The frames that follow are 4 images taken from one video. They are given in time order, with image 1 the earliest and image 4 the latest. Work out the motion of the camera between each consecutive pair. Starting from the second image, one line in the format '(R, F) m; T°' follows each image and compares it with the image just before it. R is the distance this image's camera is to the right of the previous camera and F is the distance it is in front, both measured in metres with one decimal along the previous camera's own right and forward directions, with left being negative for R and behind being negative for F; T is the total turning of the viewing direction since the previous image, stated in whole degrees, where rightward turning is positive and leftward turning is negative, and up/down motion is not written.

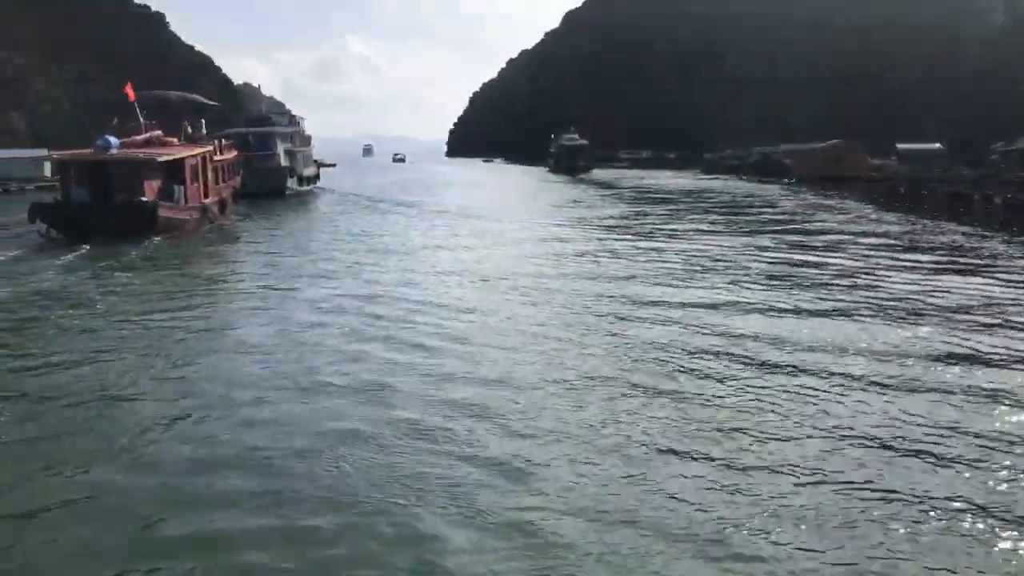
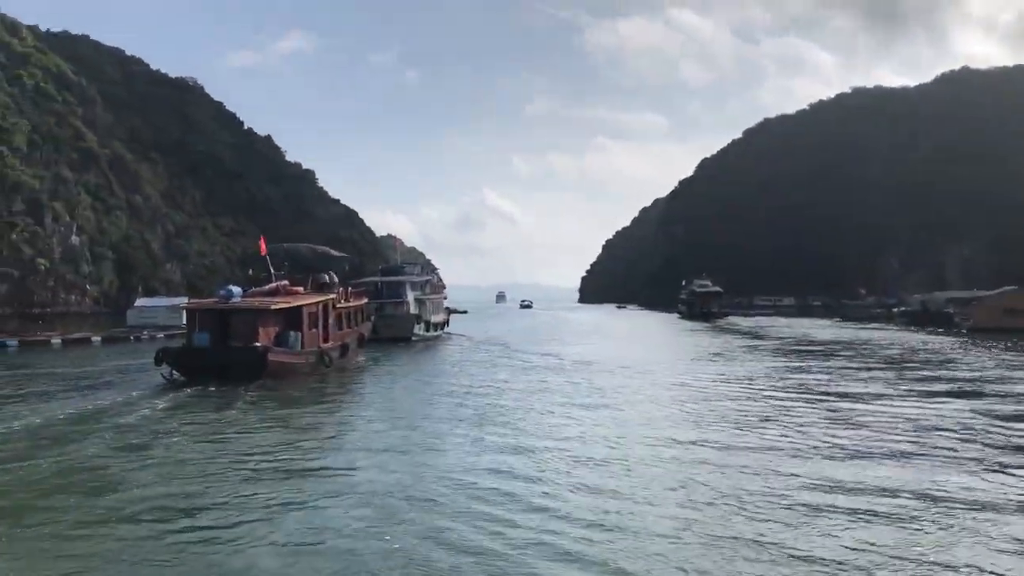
(0.0, +3.1) m; -8°
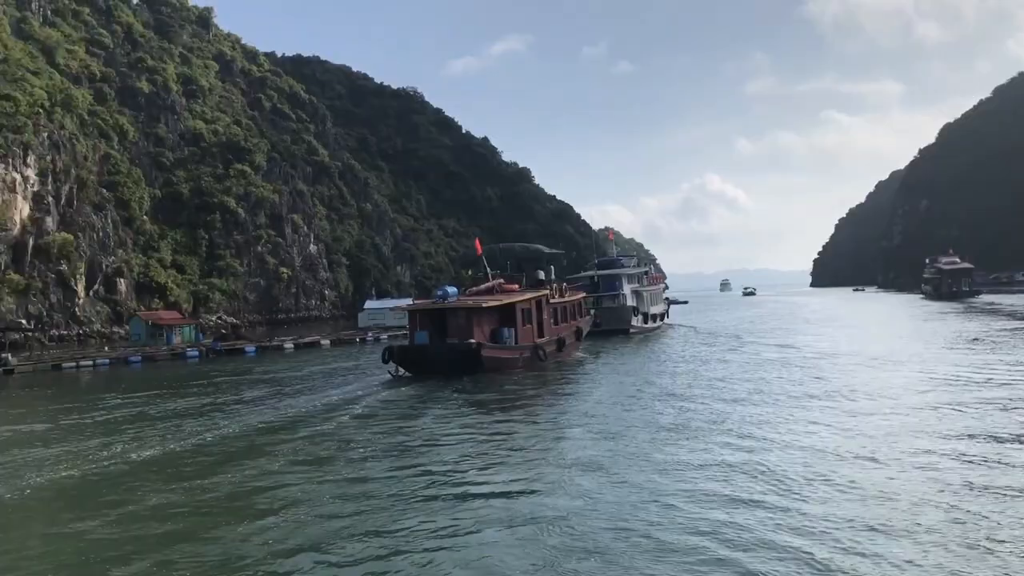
(+0.2, +1.7) m; -14°
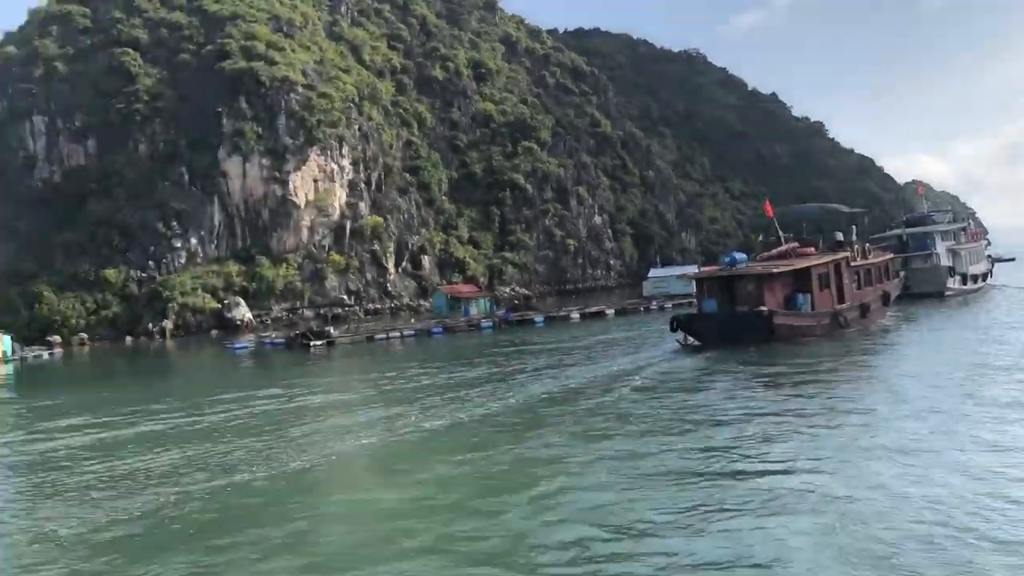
(+0.1, +0.5) m; -18°
